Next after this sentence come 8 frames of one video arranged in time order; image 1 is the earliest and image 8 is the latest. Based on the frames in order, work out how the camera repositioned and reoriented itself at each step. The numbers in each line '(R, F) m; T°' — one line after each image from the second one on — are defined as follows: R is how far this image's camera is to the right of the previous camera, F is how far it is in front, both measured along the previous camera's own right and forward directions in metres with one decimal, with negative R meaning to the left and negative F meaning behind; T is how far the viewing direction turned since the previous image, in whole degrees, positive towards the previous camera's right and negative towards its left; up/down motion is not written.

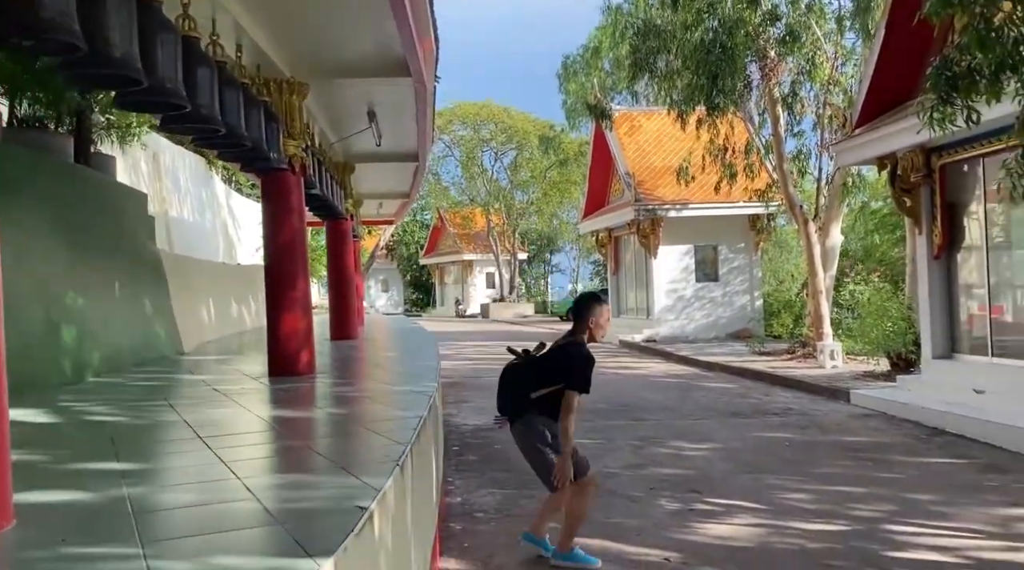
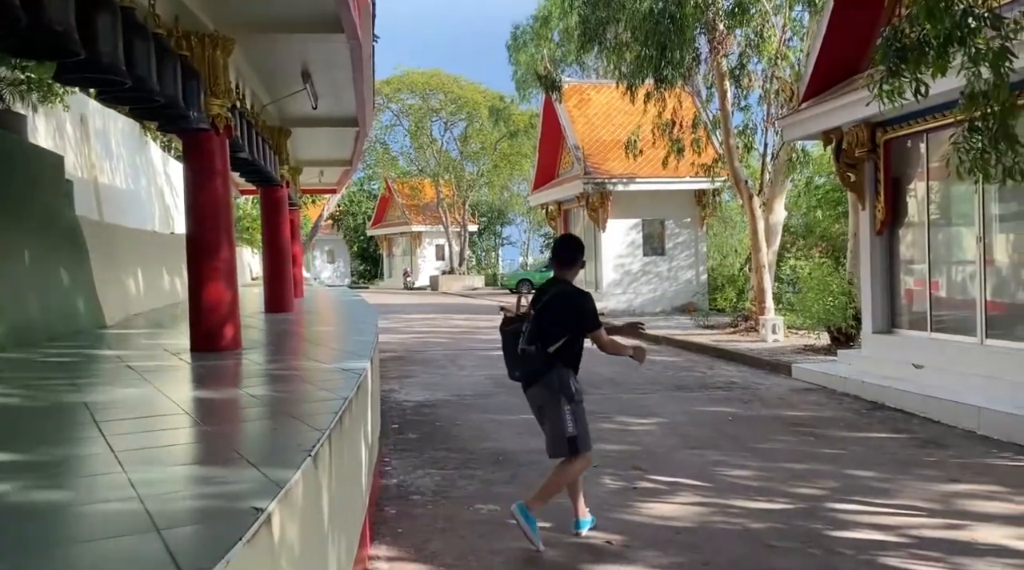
(+0.1, +0.2) m; +3°
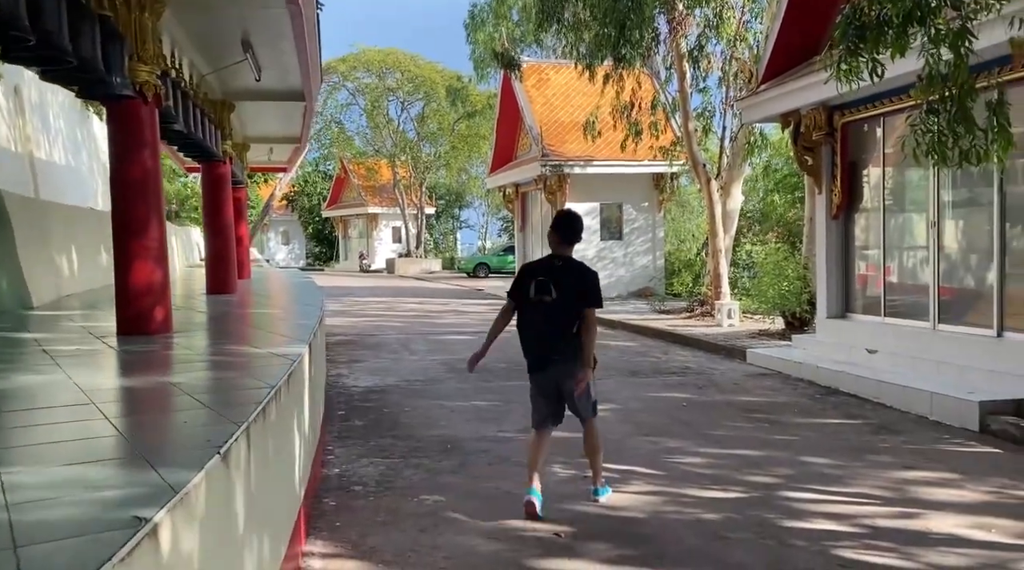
(+0.1, +0.2) m; +3°
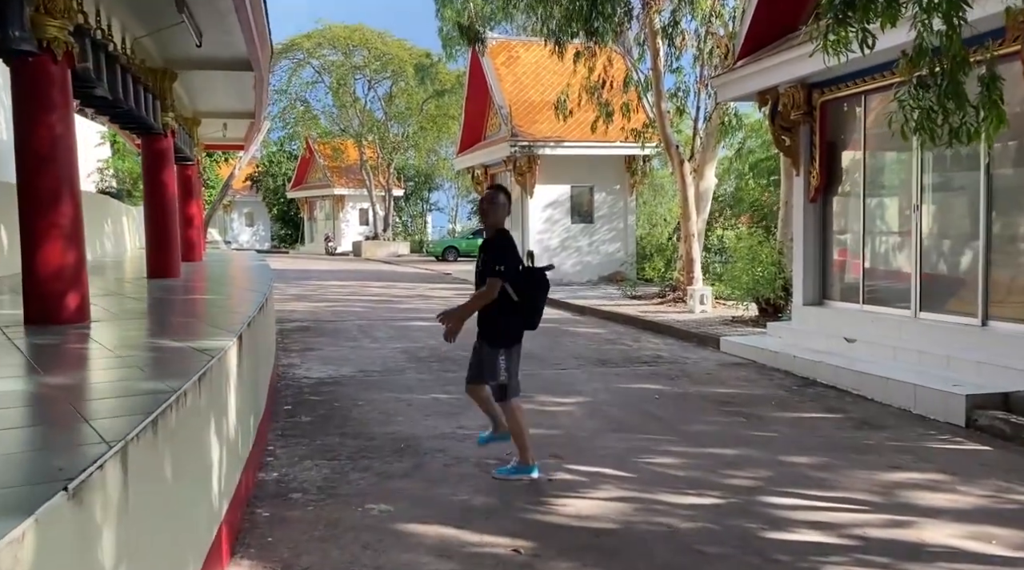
(+0.1, +0.5) m; +2°
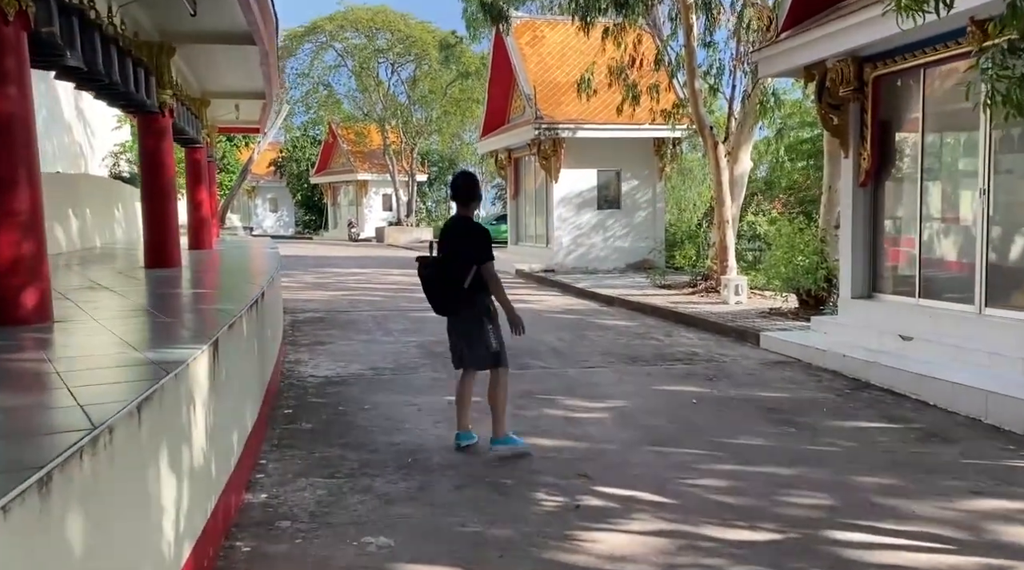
(0.0, +0.8) m; -1°
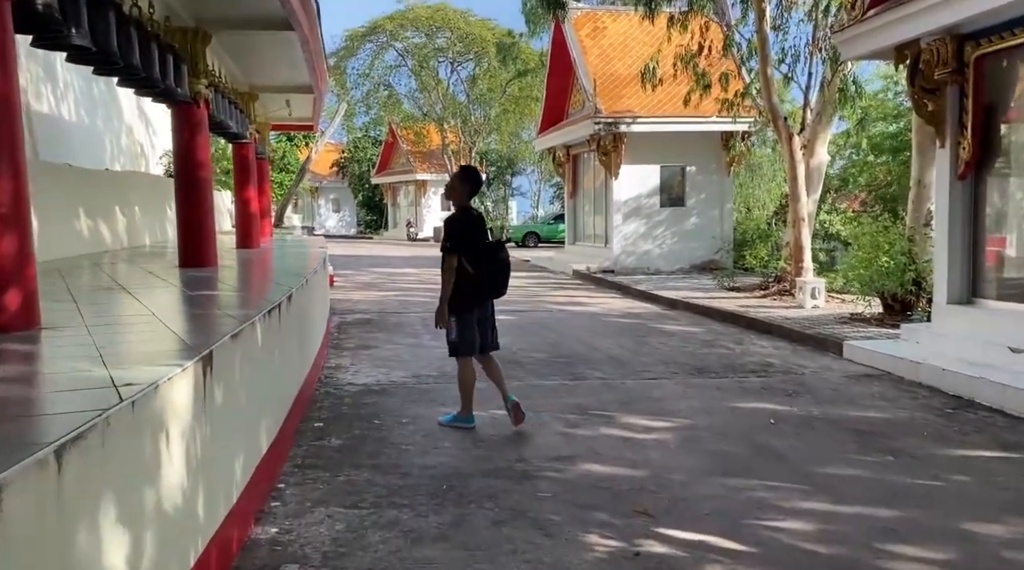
(+0.1, +0.8) m; -4°
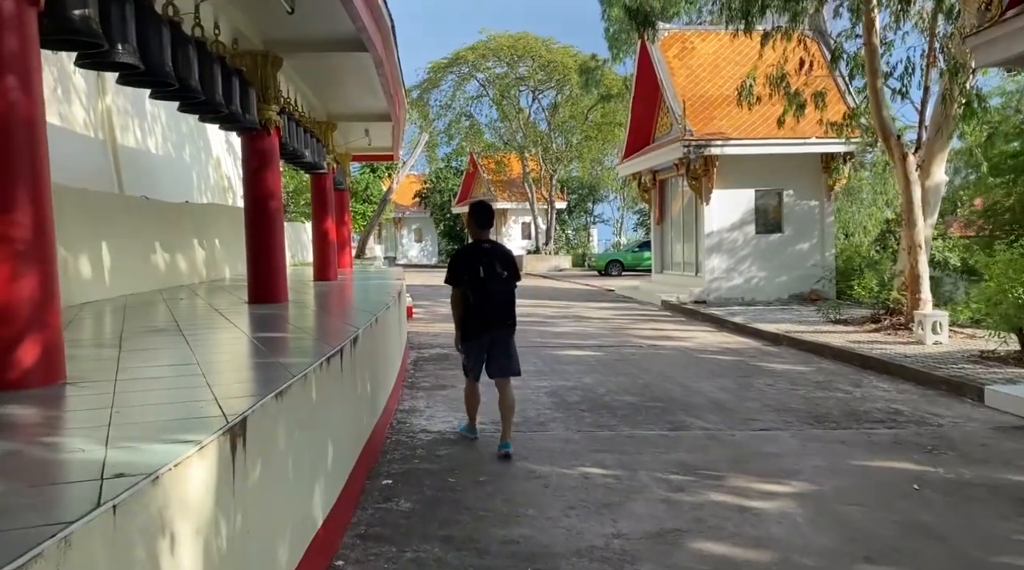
(-0.1, +0.8) m; -5°
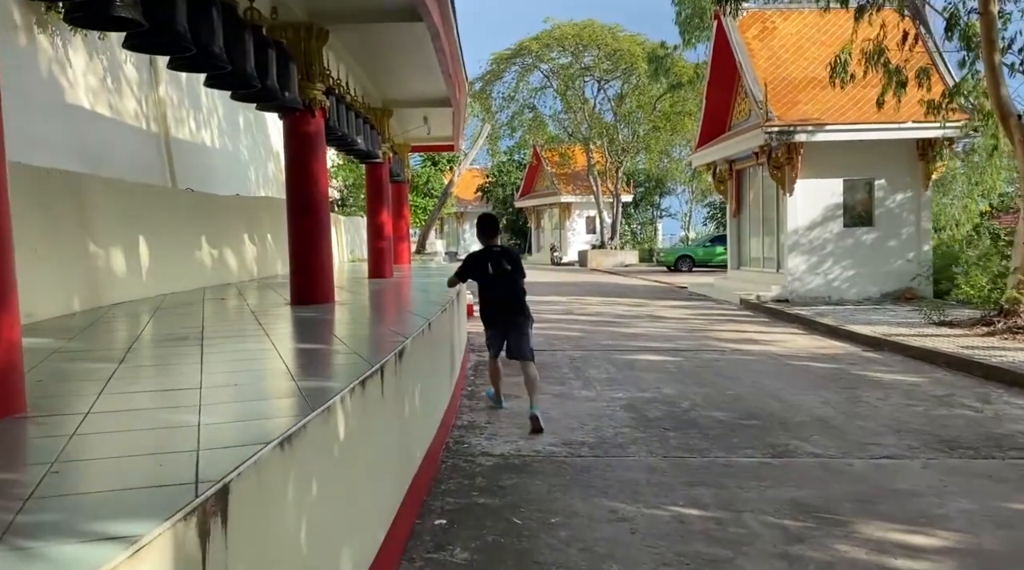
(-0.1, +1.0) m; -4°
